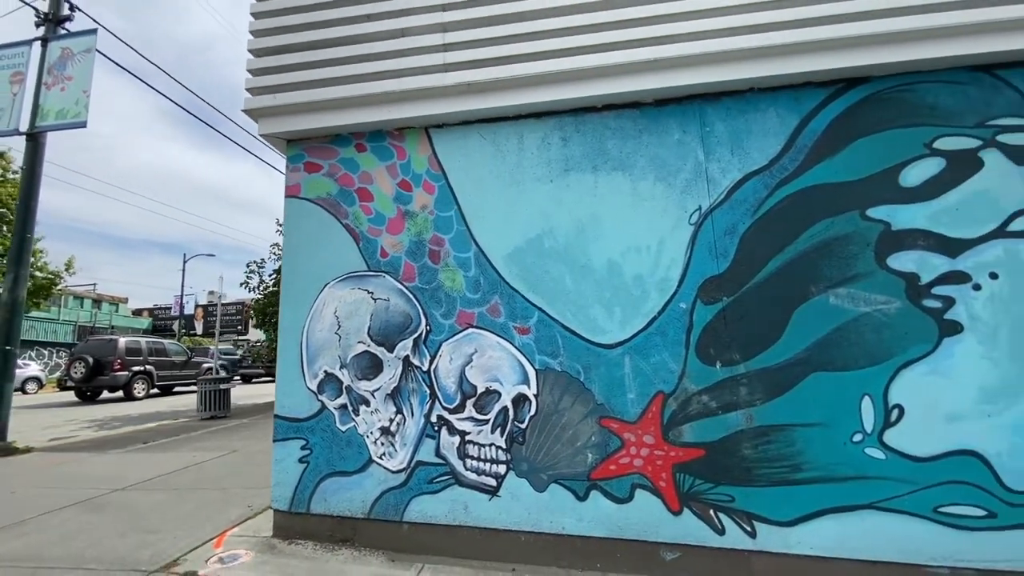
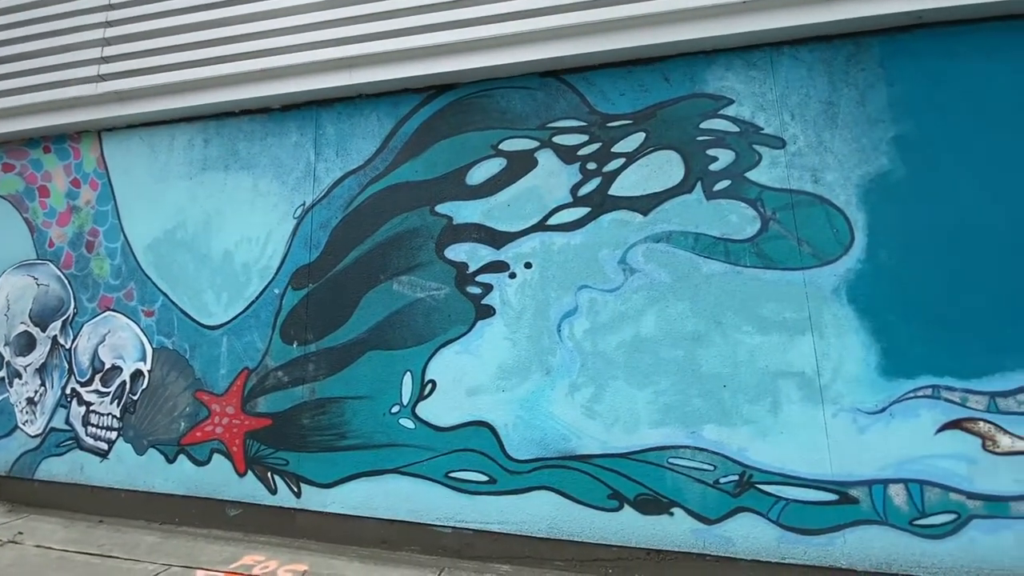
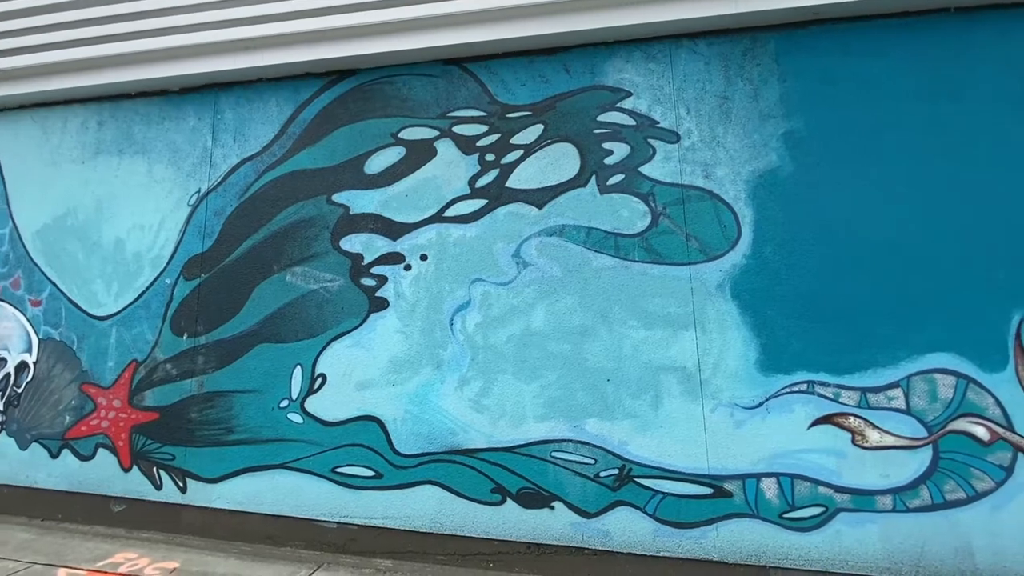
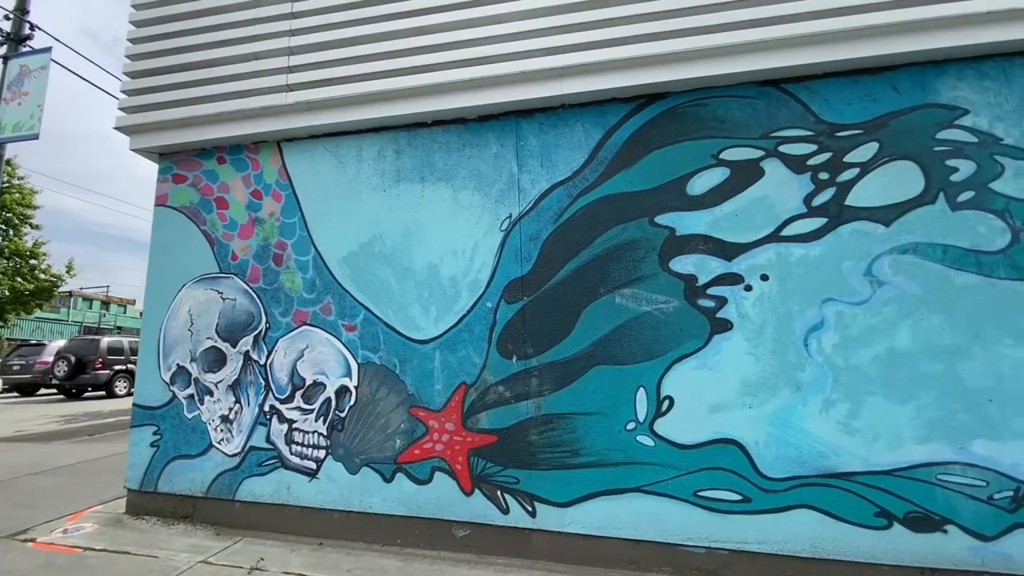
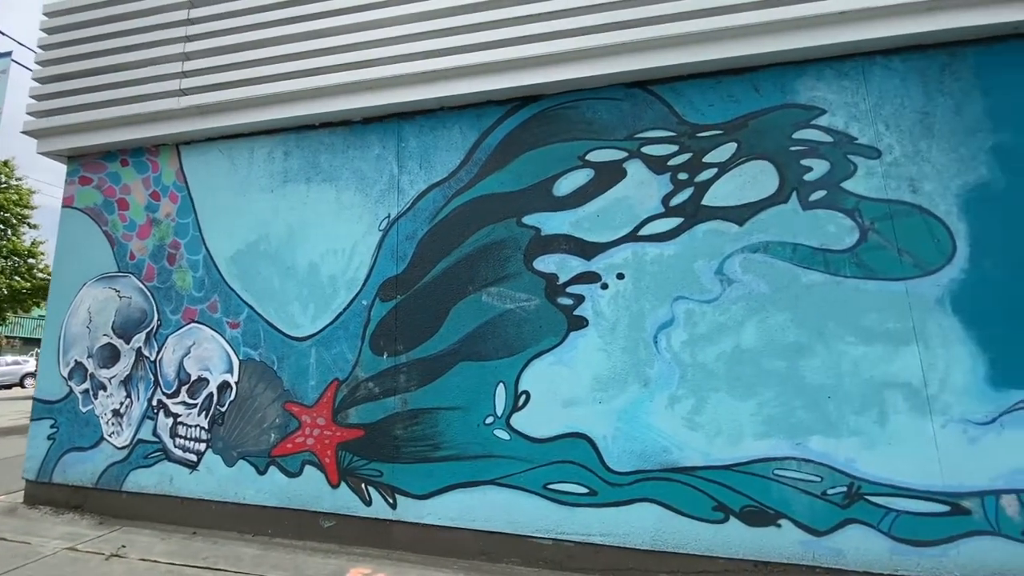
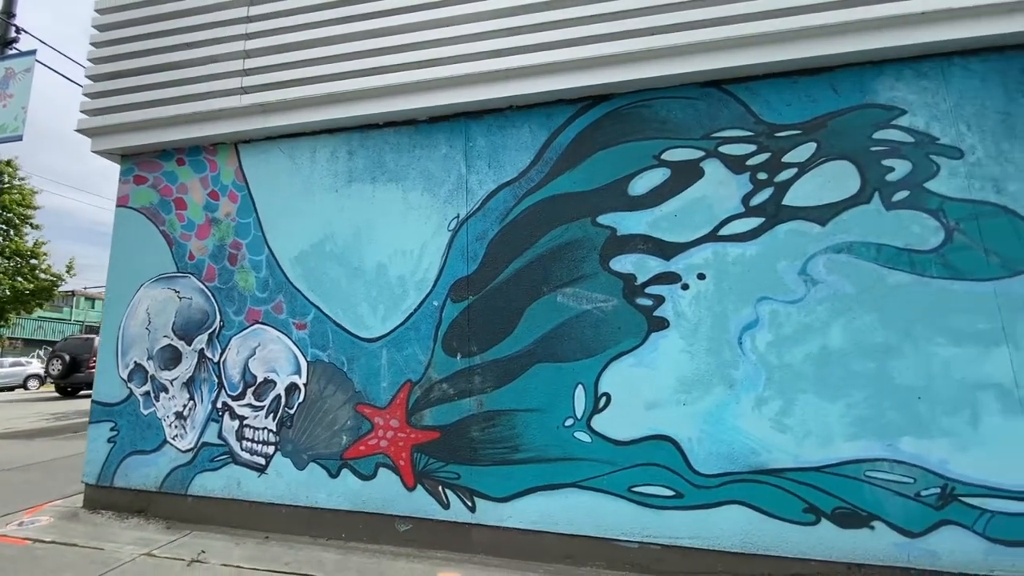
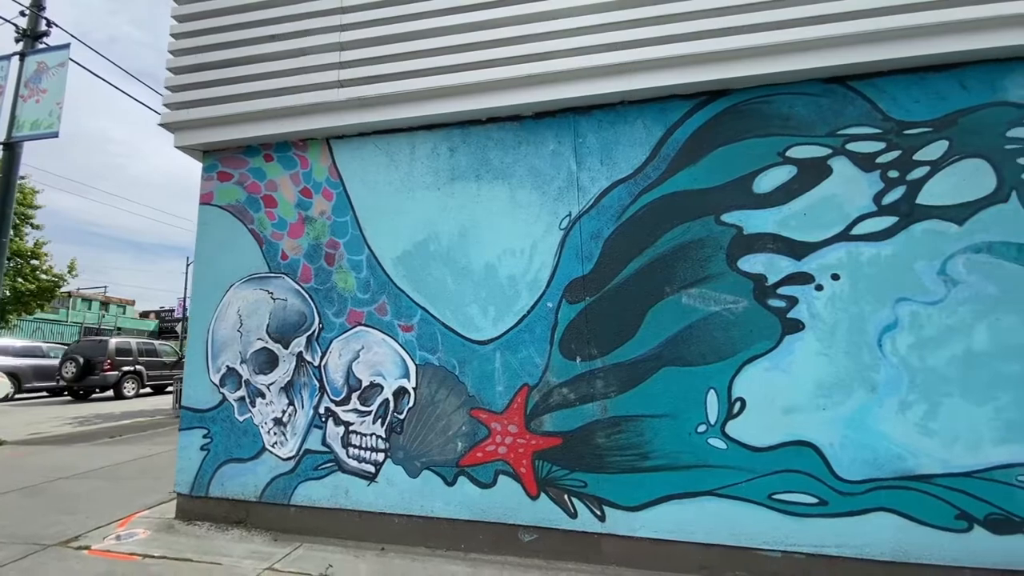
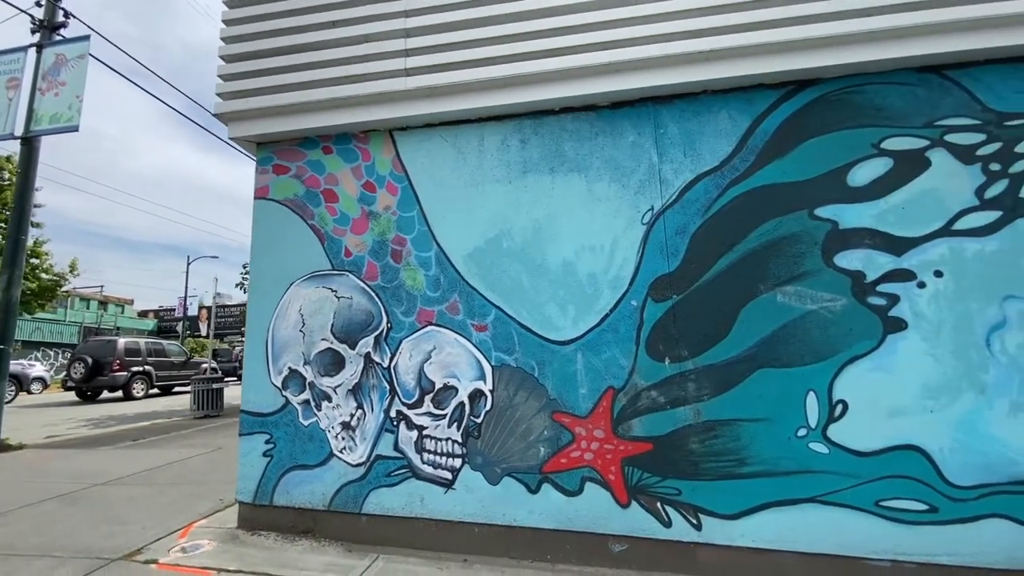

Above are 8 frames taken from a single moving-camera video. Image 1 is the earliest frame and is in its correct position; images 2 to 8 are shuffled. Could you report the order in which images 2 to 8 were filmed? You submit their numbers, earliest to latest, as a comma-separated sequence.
8, 7, 4, 6, 5, 2, 3
